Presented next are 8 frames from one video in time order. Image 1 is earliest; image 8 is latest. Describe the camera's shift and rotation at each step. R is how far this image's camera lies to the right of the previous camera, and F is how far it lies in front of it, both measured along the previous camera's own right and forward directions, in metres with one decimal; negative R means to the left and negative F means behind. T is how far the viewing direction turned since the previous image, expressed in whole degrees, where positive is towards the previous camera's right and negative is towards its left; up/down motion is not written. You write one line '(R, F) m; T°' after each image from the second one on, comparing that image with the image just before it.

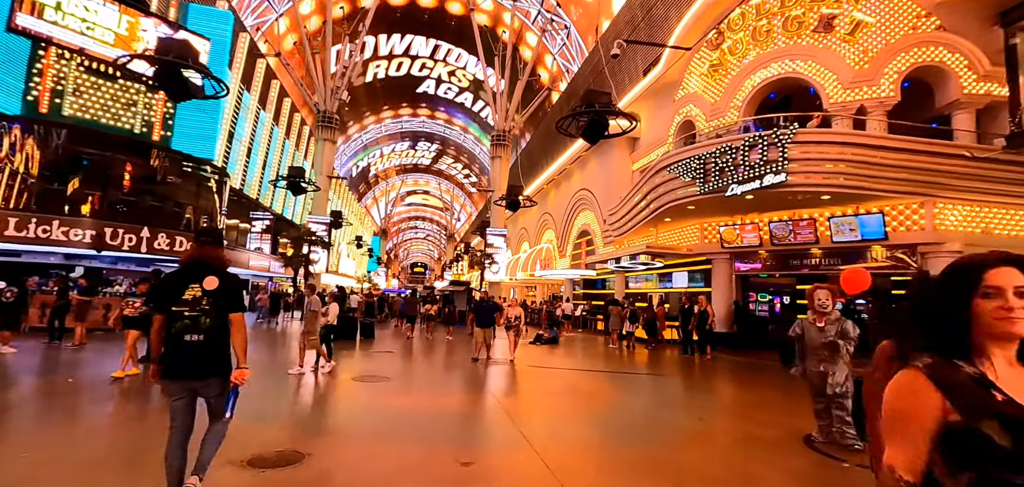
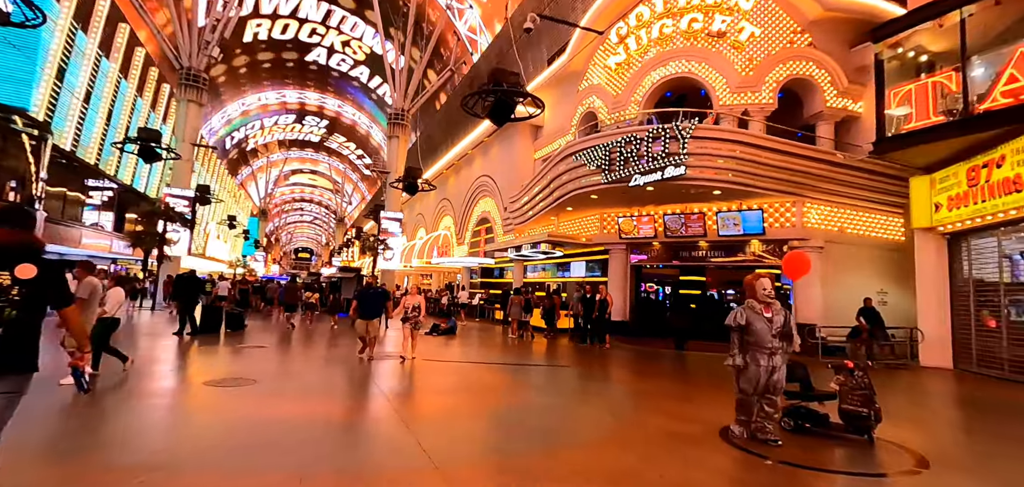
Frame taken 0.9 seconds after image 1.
(-0.1, +1.2) m; +13°
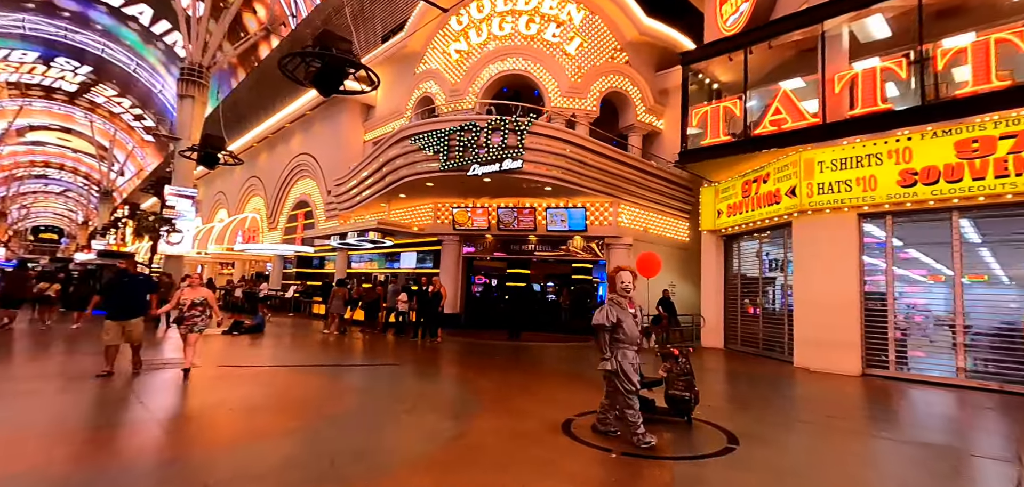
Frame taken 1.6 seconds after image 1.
(0.0, +0.9) m; +21°
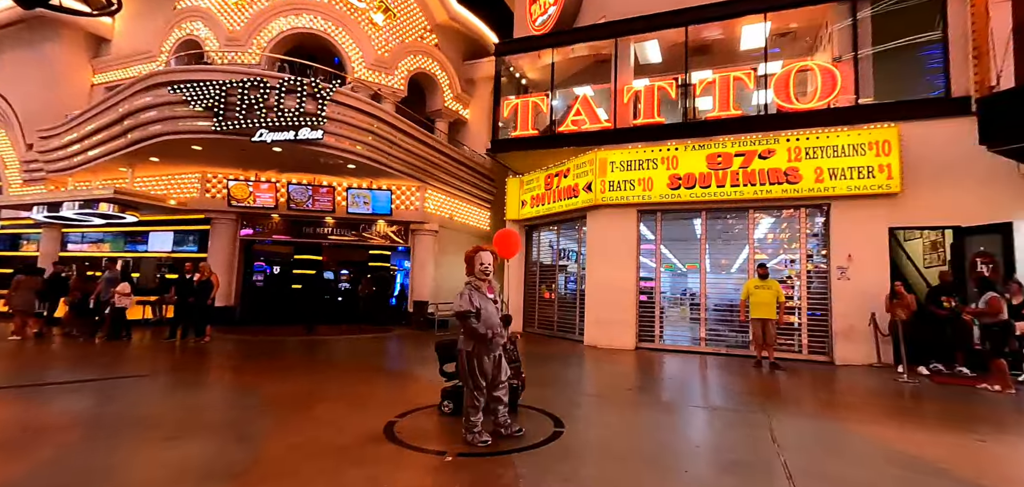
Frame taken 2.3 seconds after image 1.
(-0.1, +0.7) m; +25°
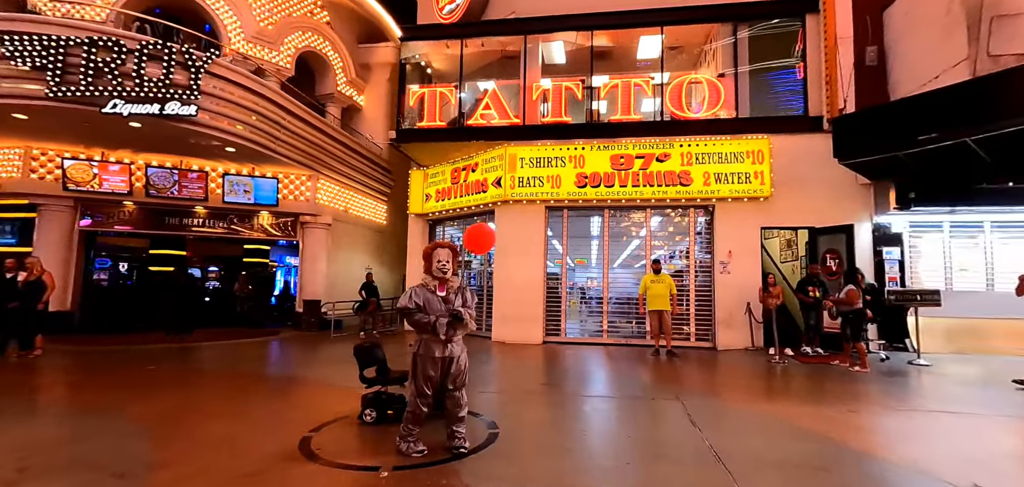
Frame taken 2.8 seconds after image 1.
(-0.3, +0.3) m; +13°
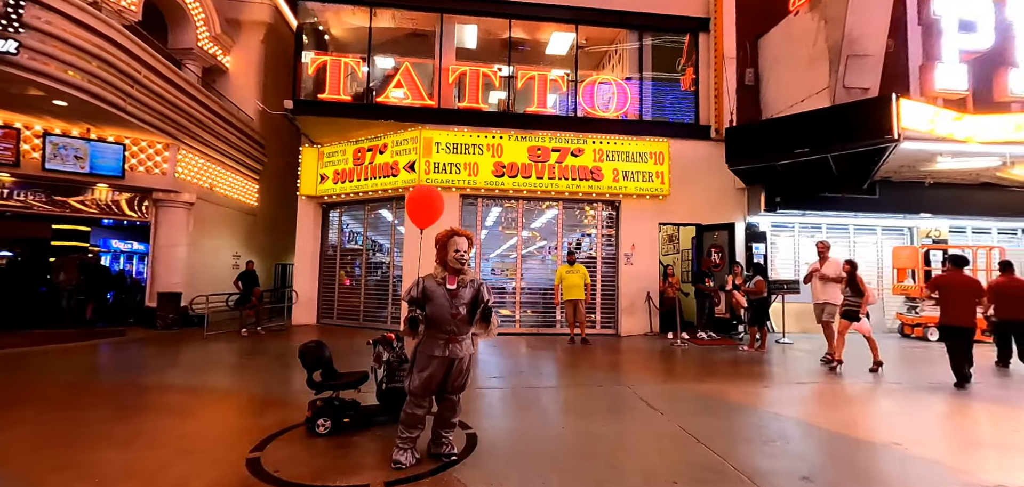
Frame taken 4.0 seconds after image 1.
(-0.7, +0.3) m; +15°
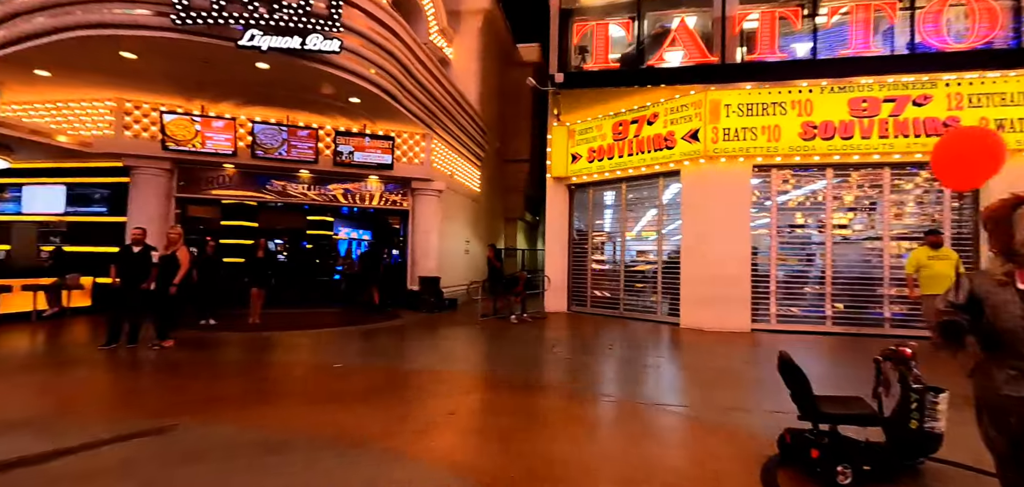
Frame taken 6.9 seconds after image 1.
(-2.7, +0.5) m; -17°
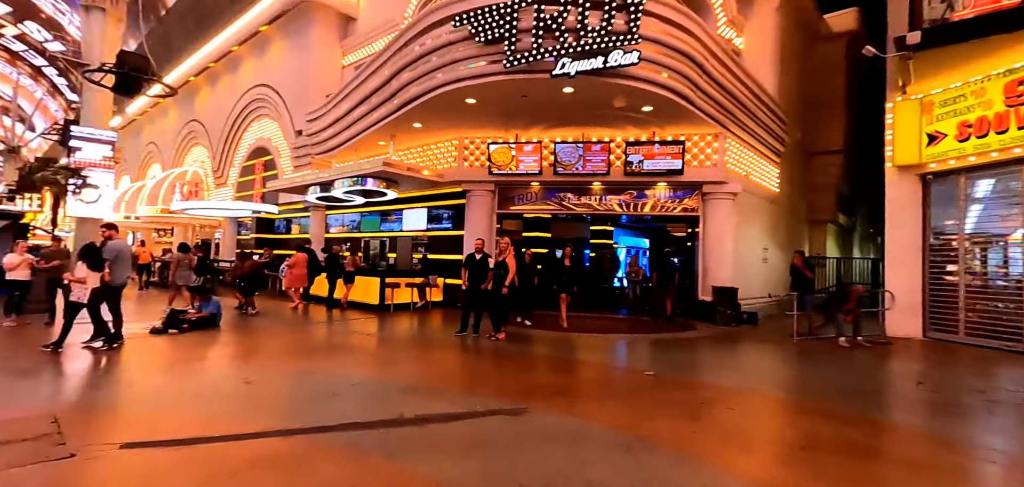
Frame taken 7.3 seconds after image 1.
(-1.1, -0.2) m; -29°
